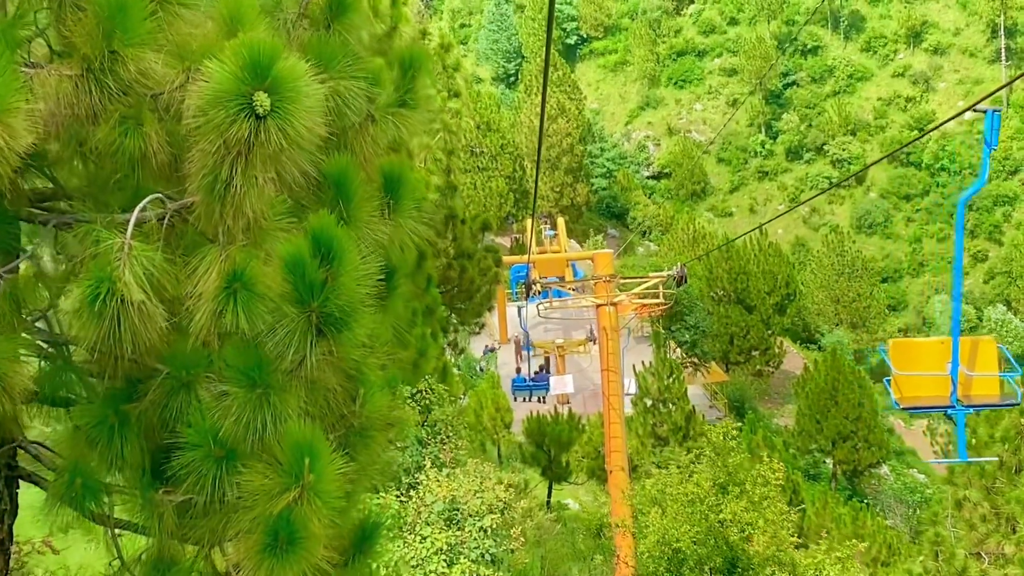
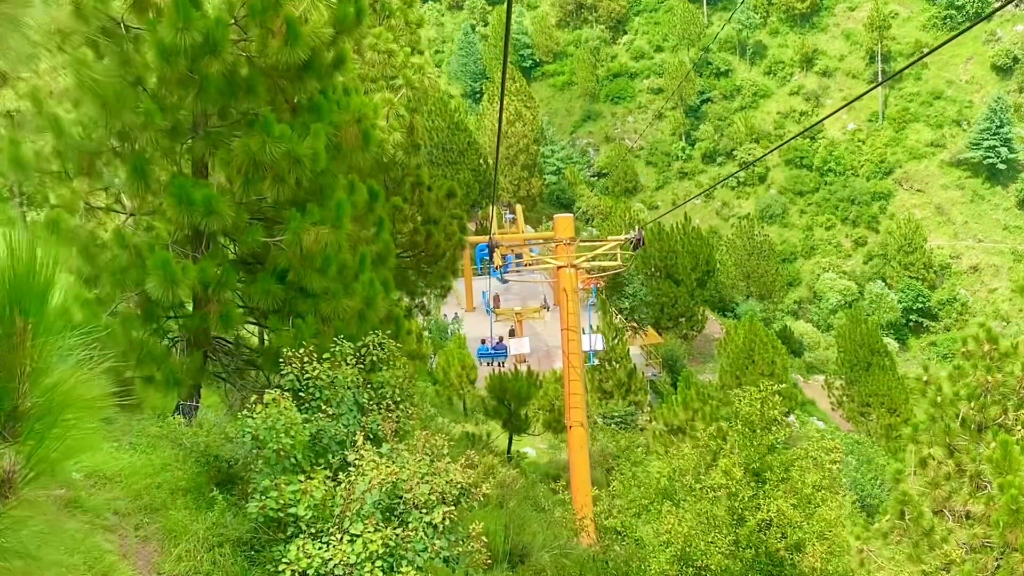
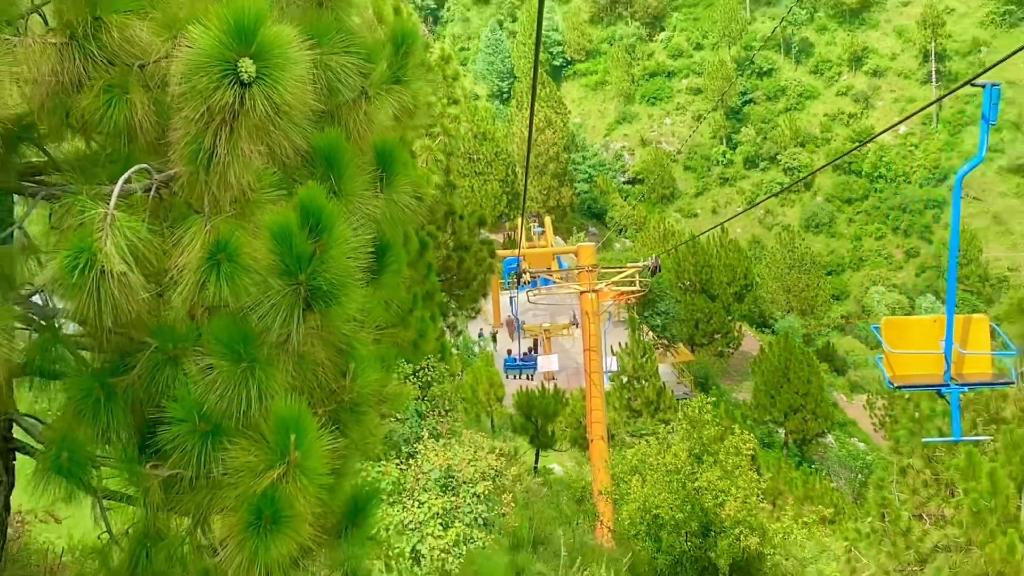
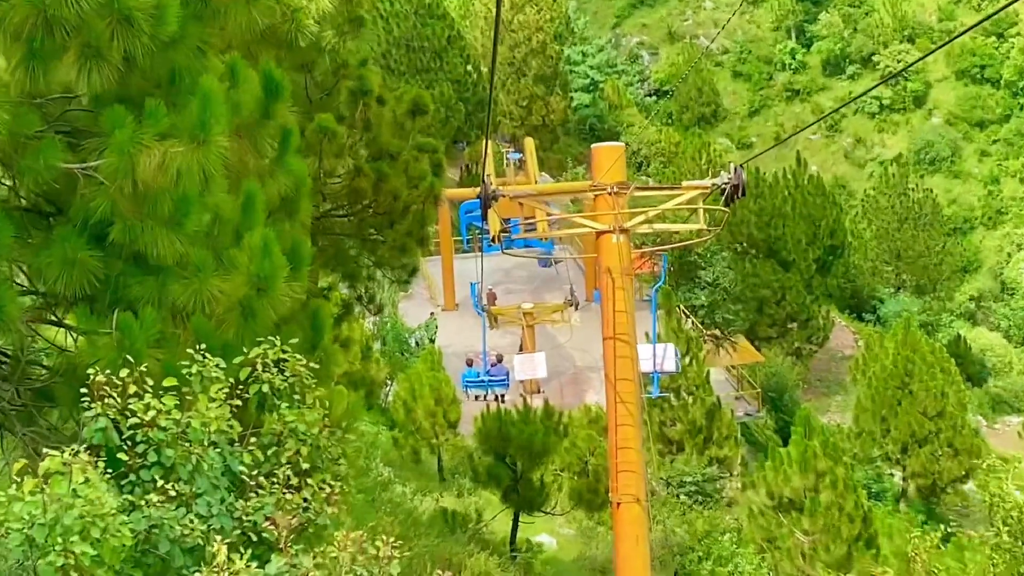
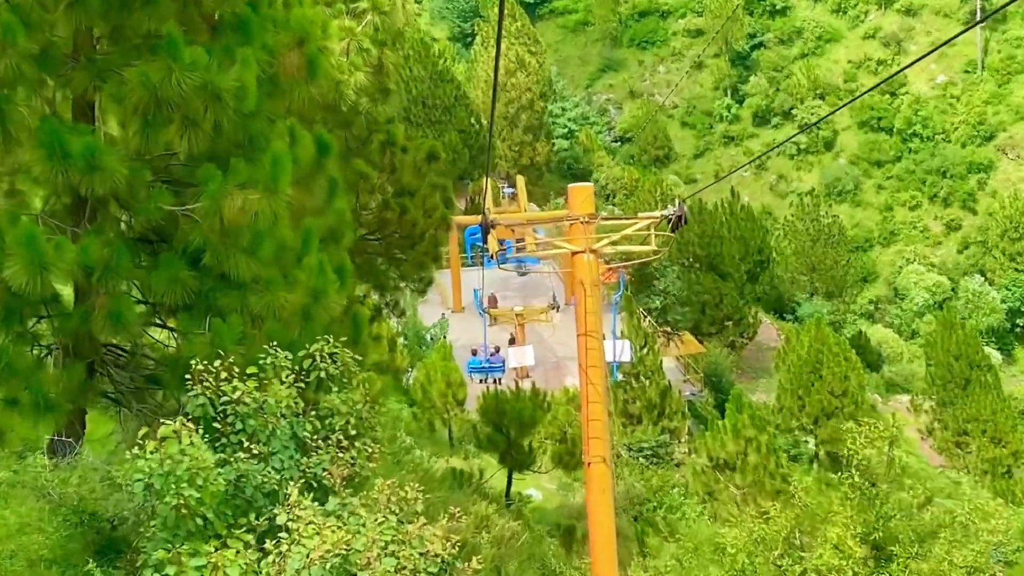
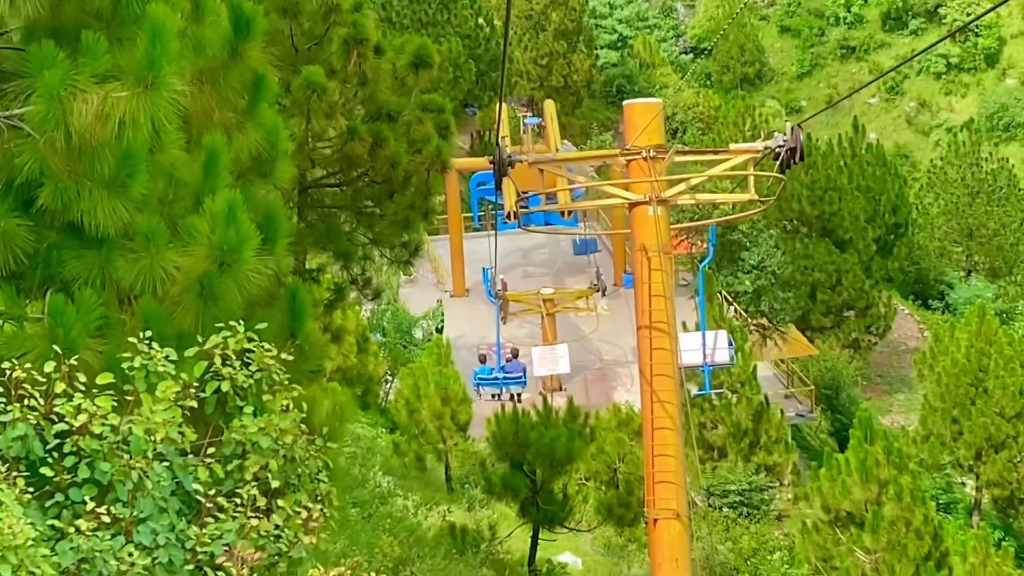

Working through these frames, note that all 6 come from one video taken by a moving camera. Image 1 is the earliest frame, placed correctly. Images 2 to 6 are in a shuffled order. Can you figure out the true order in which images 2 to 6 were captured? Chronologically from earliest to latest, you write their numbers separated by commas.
3, 2, 5, 4, 6
